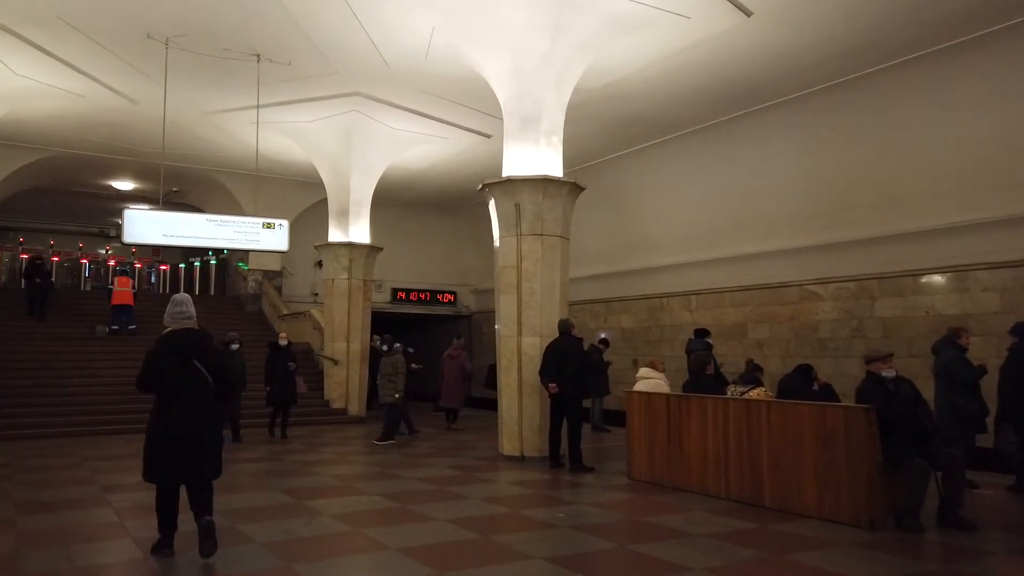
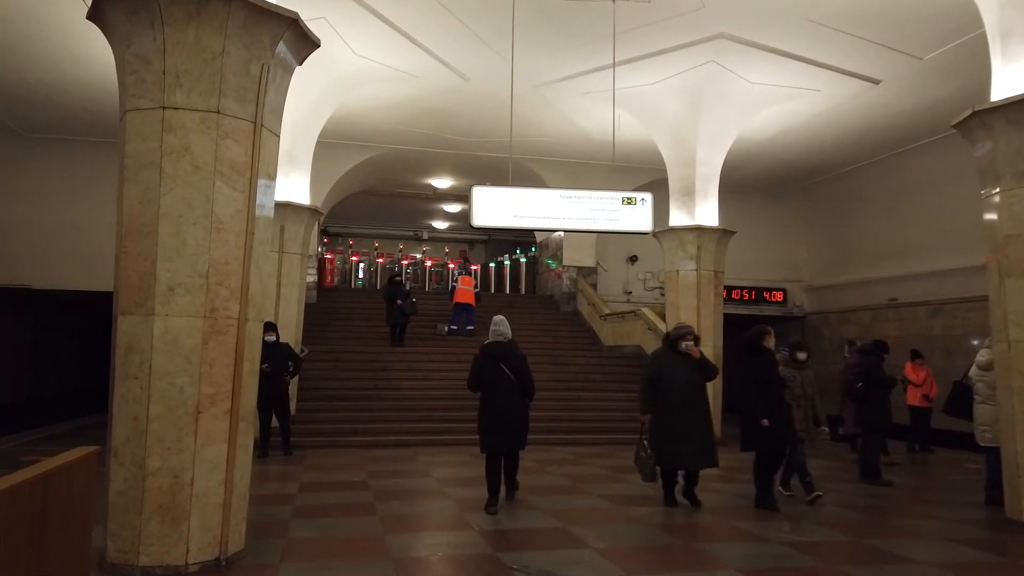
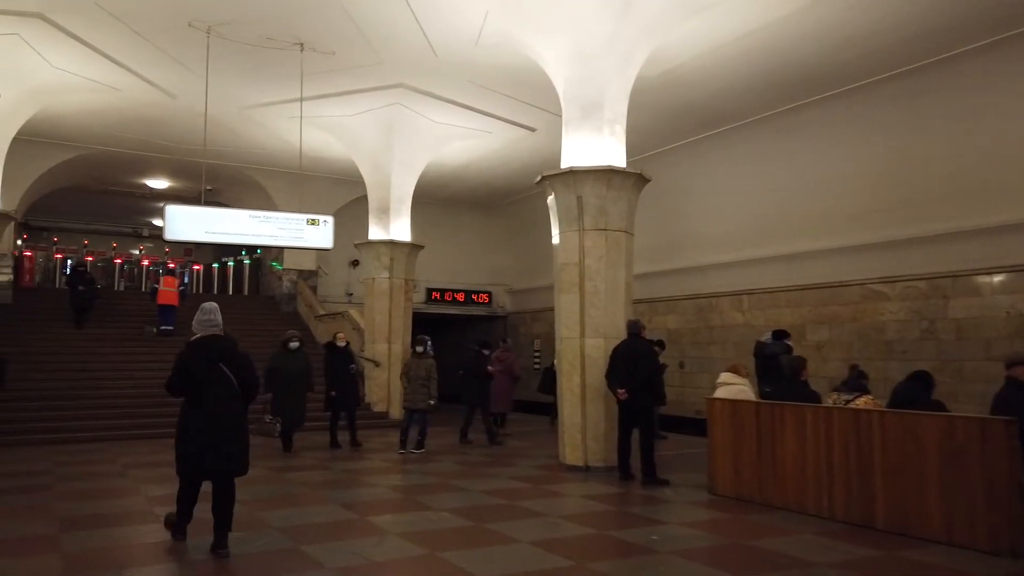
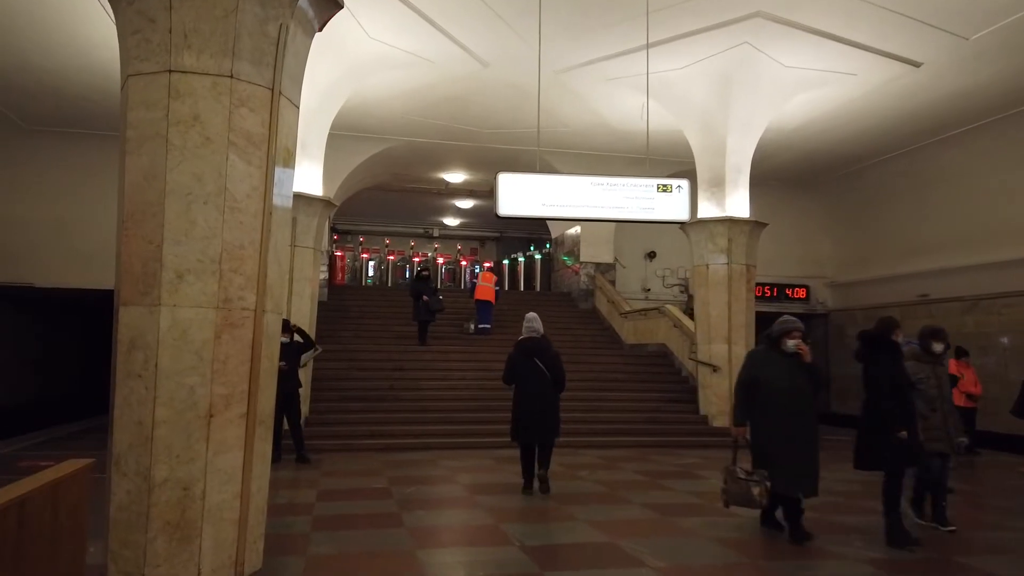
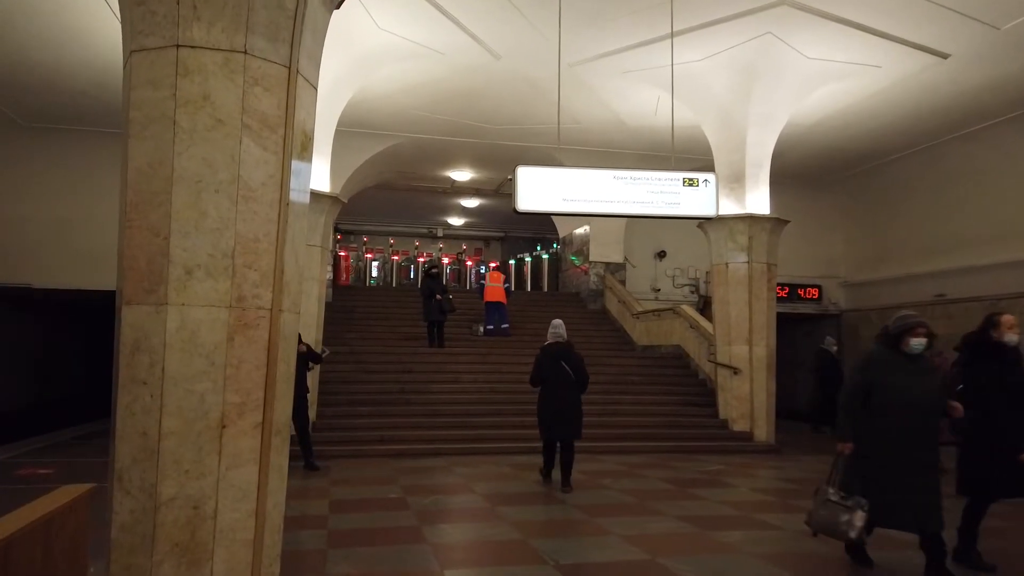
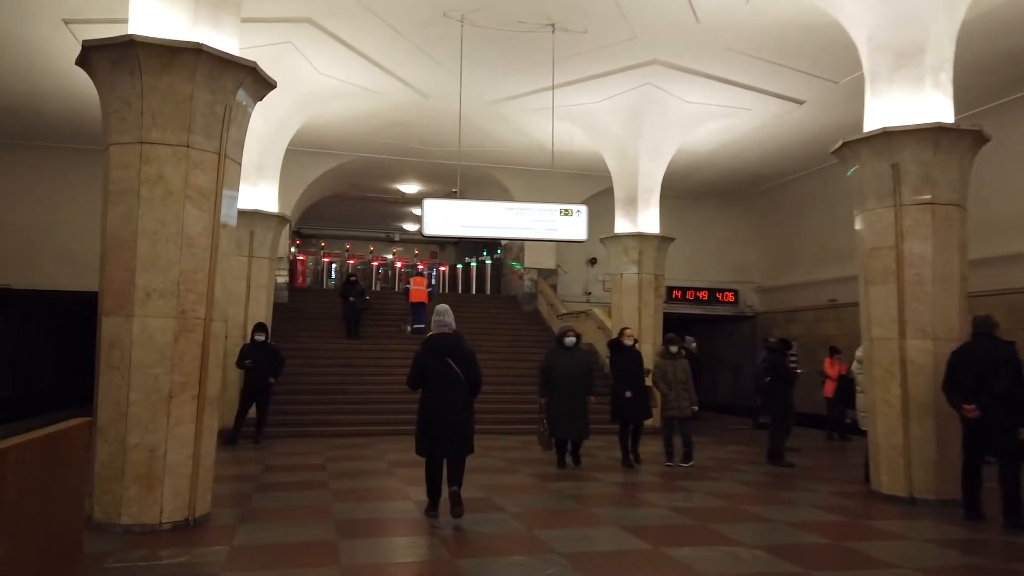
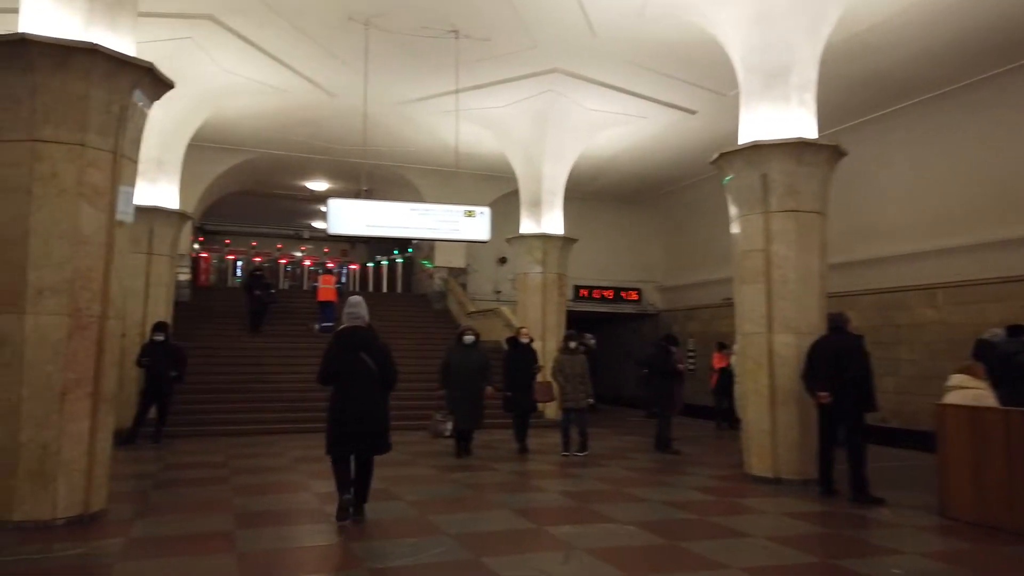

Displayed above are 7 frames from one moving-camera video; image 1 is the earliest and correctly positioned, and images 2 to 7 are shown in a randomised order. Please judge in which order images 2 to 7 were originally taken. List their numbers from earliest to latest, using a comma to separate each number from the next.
3, 7, 6, 2, 4, 5
